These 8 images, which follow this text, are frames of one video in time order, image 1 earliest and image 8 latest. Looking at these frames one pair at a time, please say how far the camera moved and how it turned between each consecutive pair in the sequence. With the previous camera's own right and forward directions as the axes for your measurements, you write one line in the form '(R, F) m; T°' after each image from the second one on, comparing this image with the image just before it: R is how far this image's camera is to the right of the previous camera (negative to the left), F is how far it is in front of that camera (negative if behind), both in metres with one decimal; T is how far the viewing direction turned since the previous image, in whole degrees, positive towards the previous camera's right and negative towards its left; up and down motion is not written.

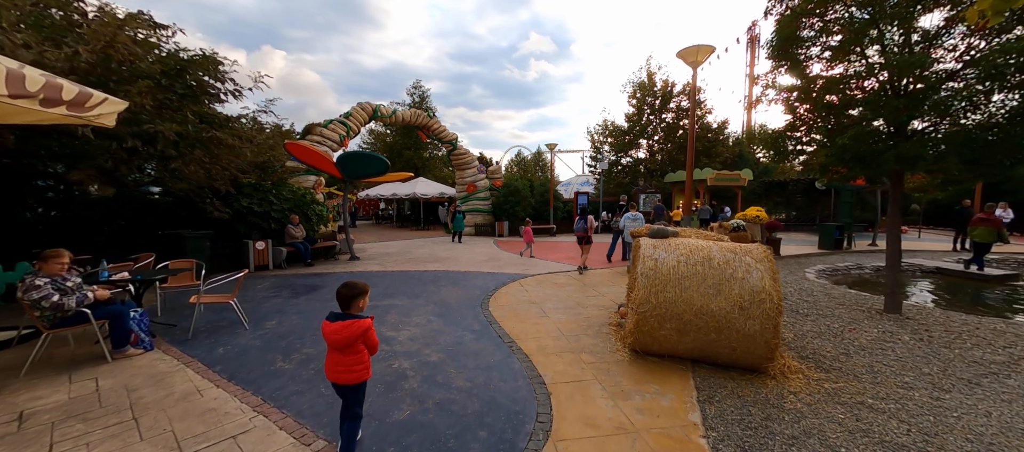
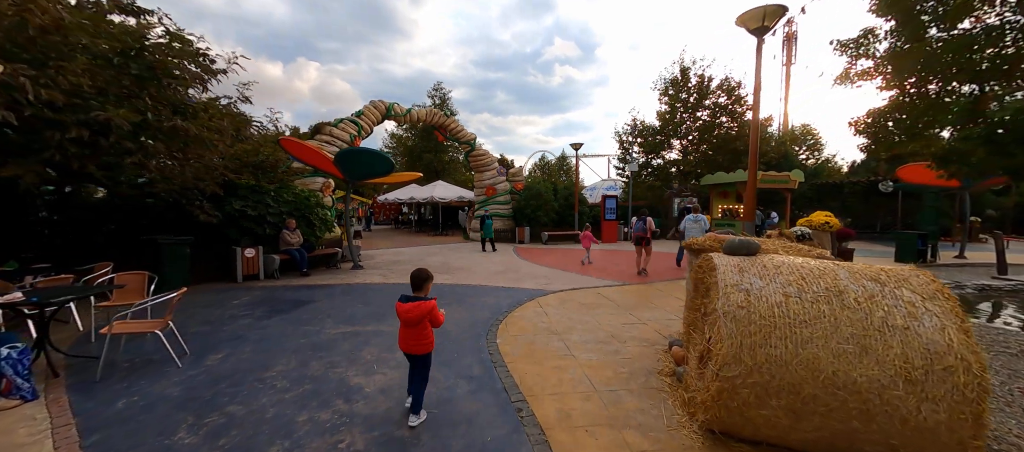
(+0.1, +1.3) m; -4°
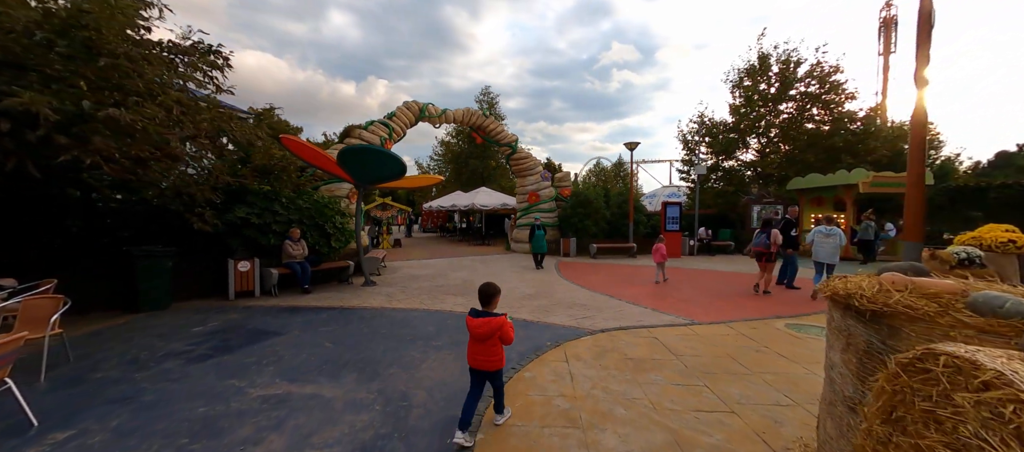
(+0.4, +1.7) m; -8°
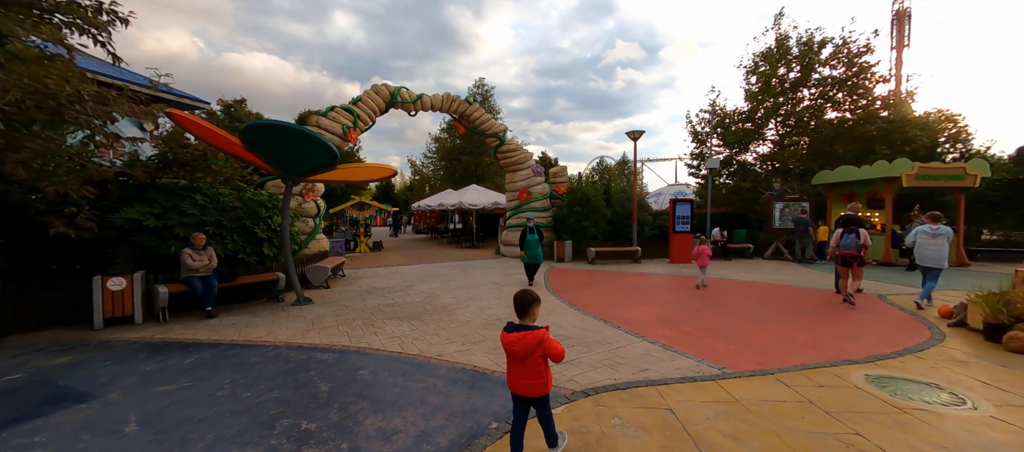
(+0.6, +1.8) m; -1°
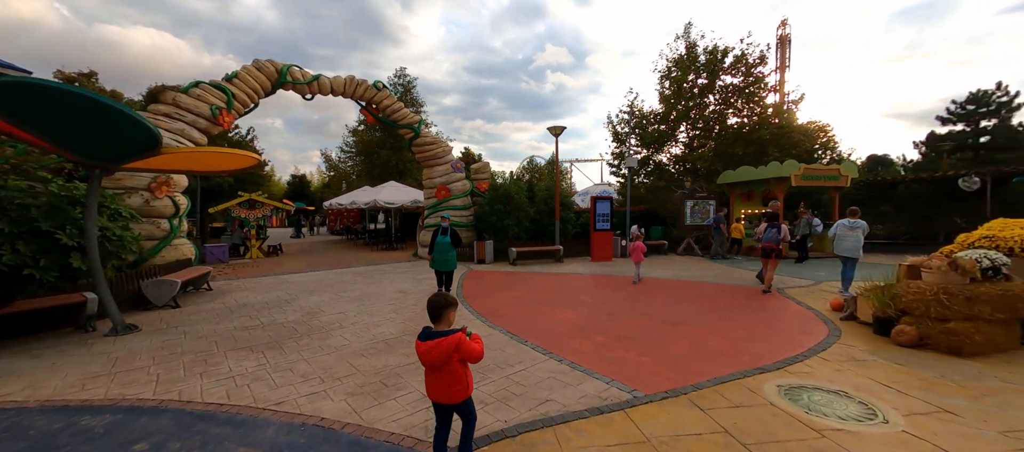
(+0.6, +0.8) m; +10°
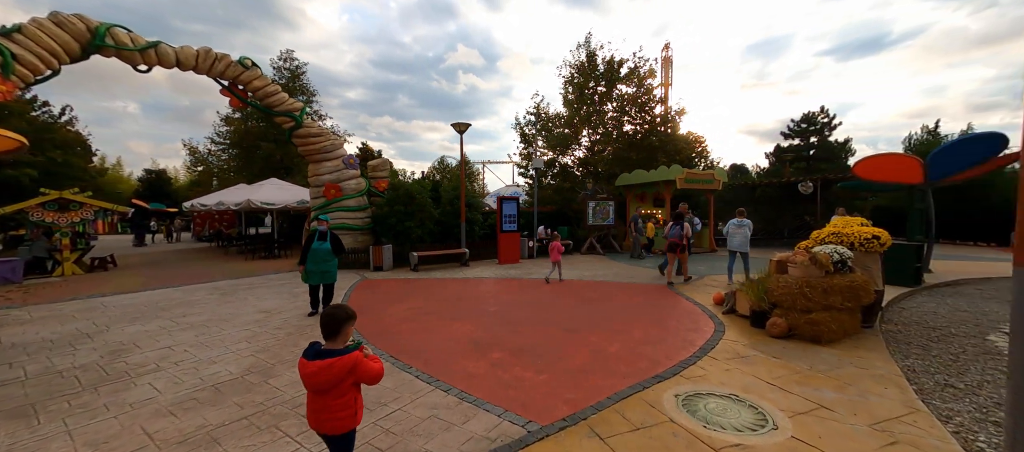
(+0.3, +0.6) m; +13°
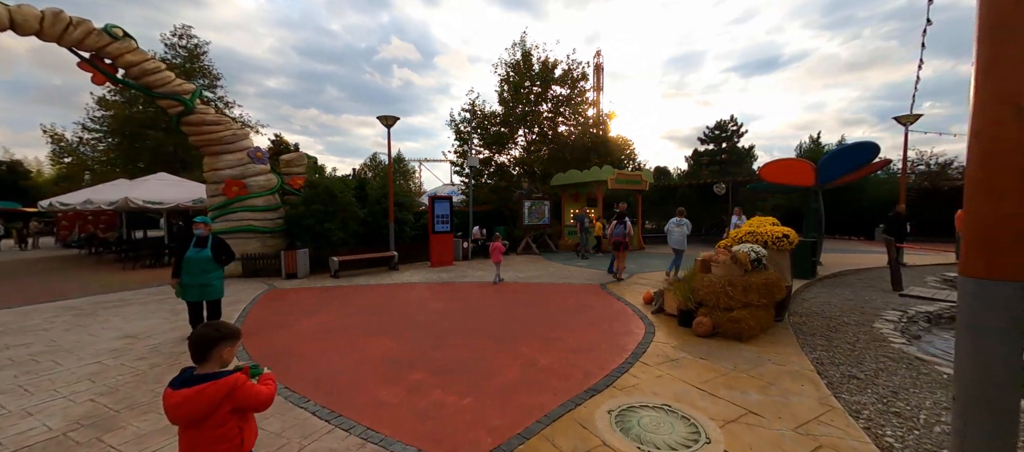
(+0.2, +0.4) m; +9°
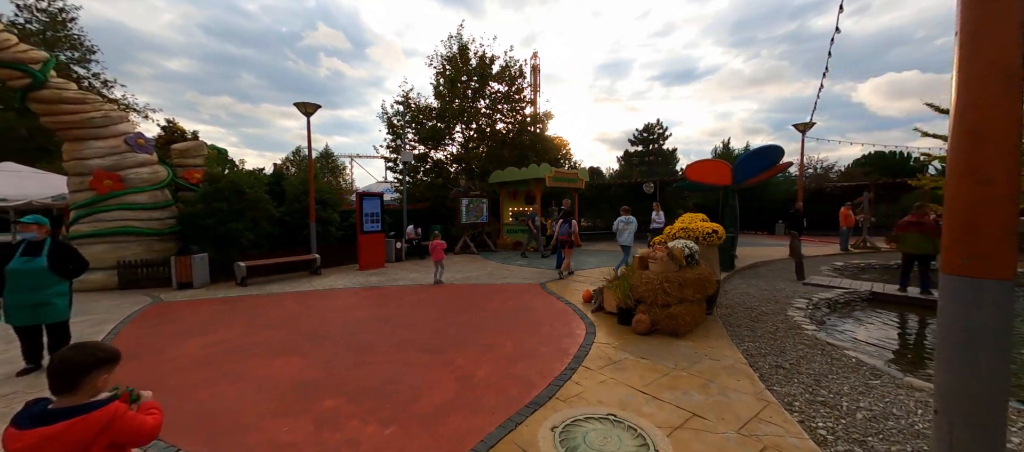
(+0.1, +0.4) m; +9°
